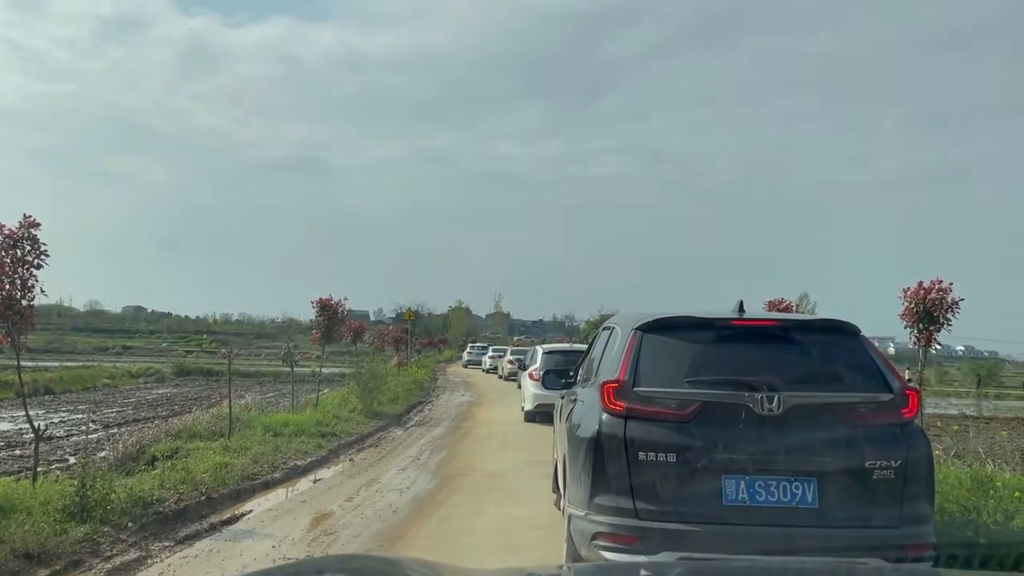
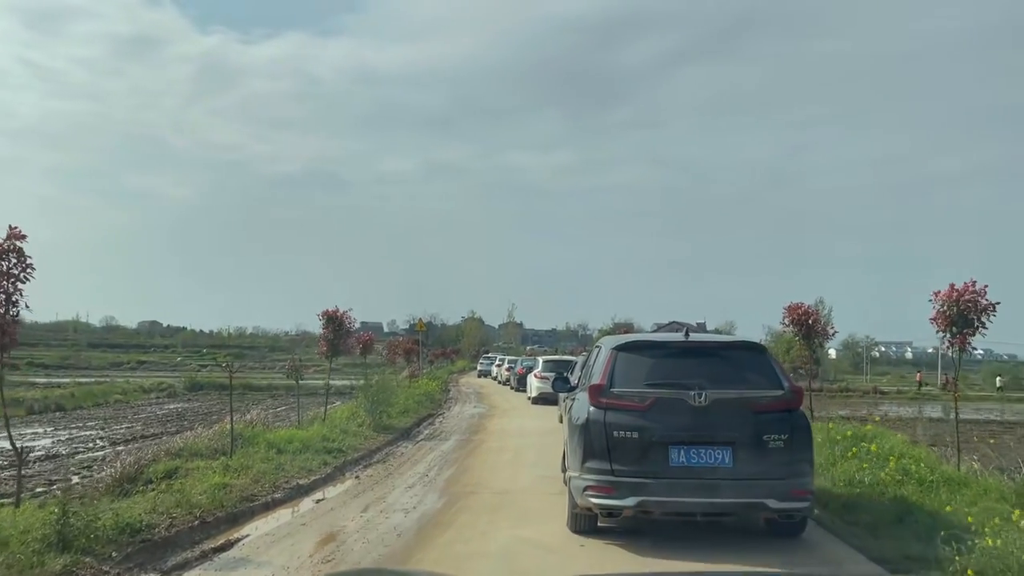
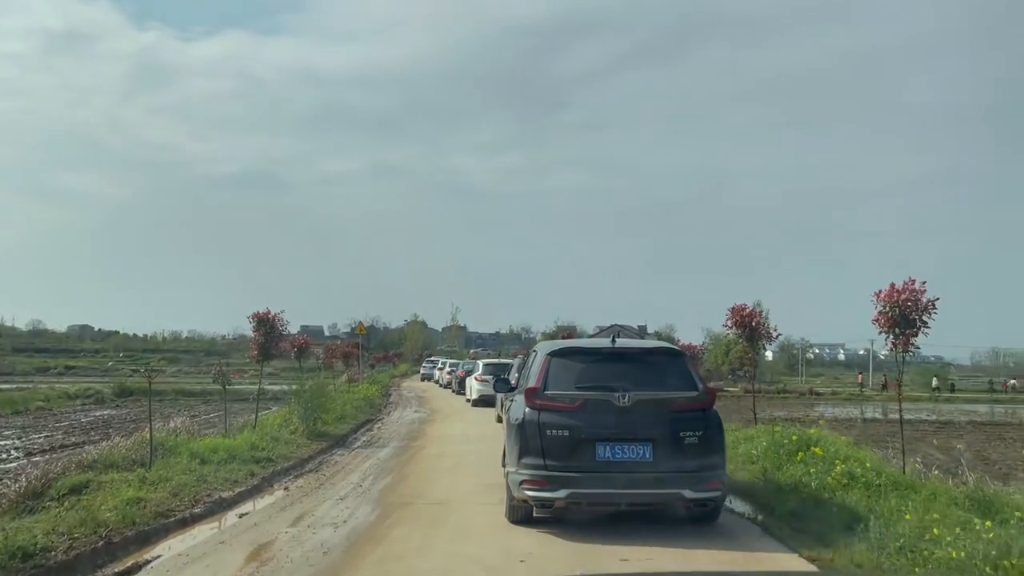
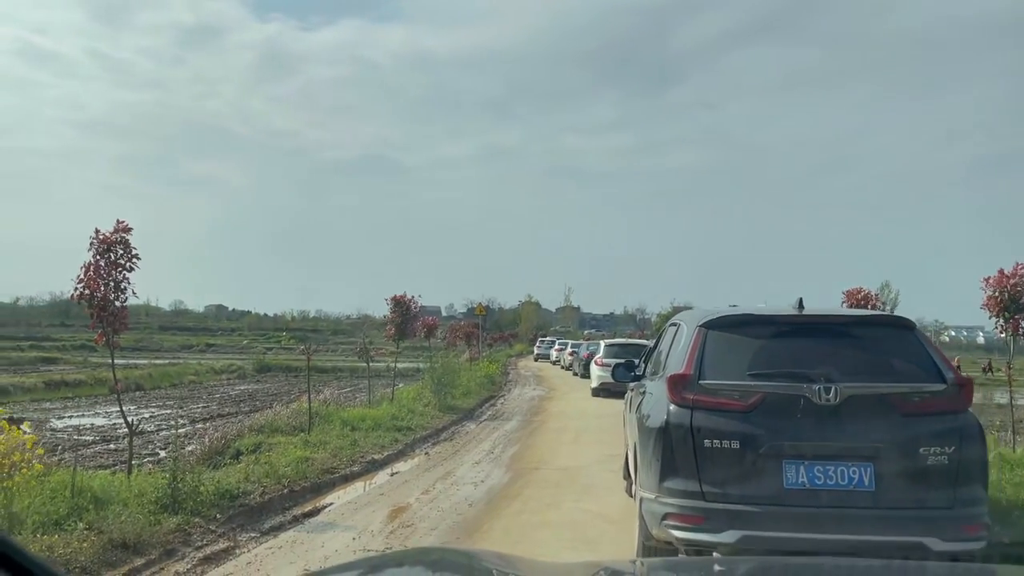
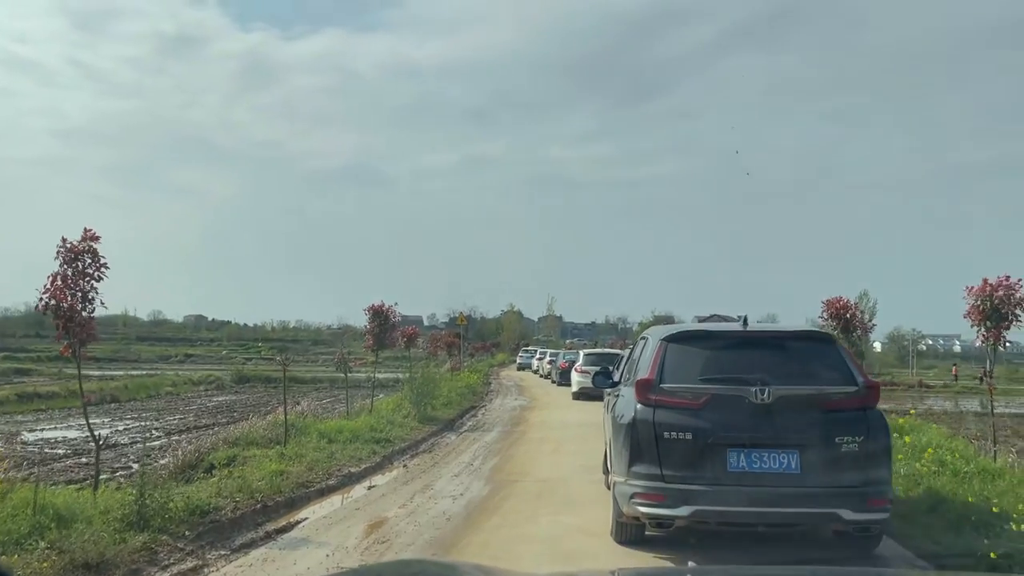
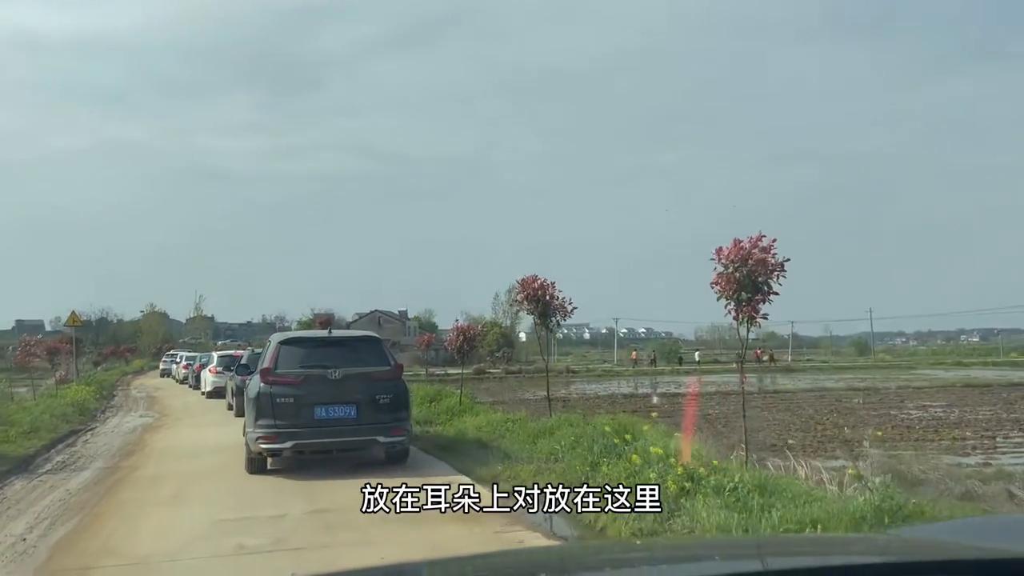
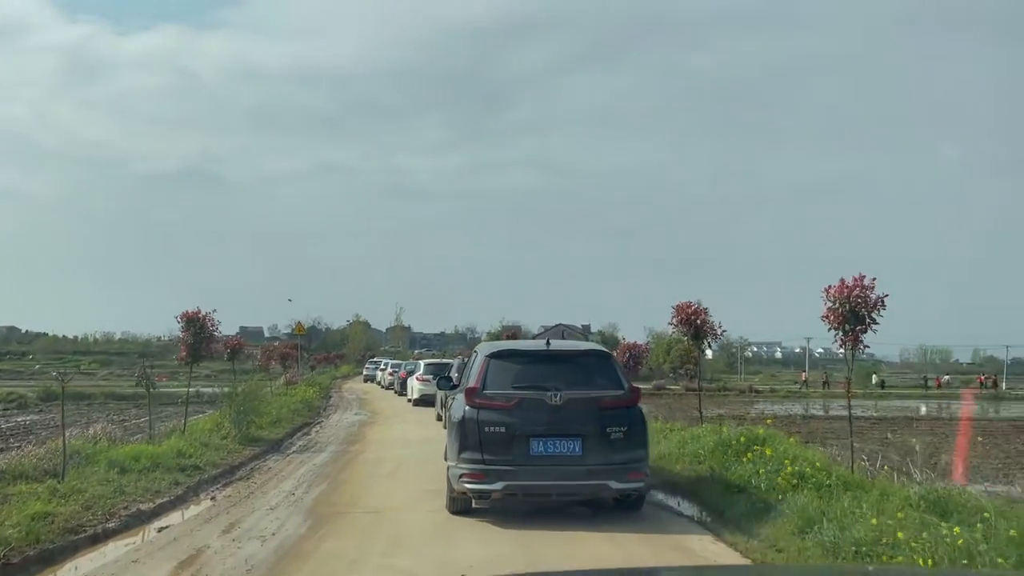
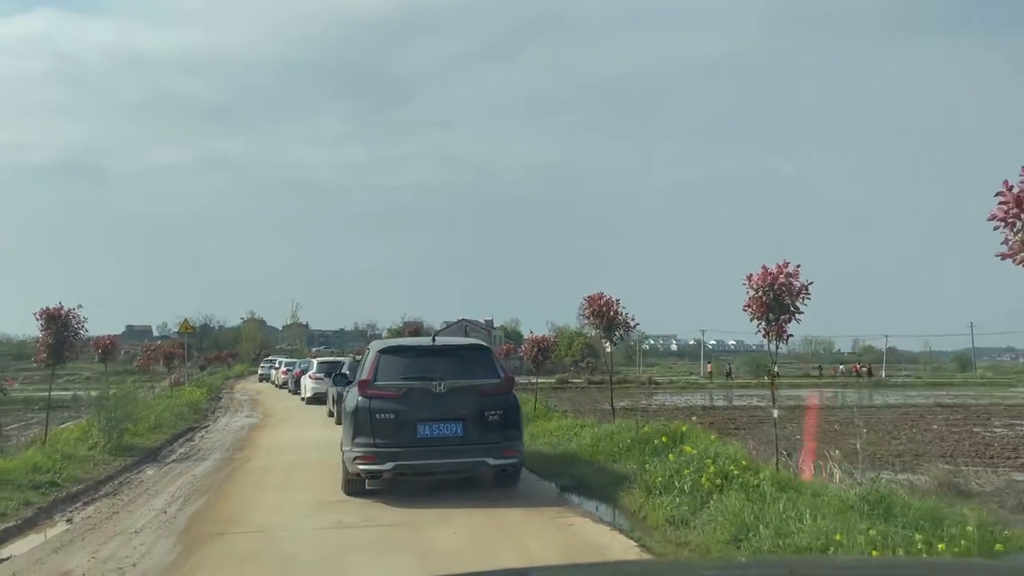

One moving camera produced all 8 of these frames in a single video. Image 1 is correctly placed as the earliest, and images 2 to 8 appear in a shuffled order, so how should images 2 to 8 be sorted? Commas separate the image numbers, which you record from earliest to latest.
4, 5, 2, 3, 7, 8, 6
